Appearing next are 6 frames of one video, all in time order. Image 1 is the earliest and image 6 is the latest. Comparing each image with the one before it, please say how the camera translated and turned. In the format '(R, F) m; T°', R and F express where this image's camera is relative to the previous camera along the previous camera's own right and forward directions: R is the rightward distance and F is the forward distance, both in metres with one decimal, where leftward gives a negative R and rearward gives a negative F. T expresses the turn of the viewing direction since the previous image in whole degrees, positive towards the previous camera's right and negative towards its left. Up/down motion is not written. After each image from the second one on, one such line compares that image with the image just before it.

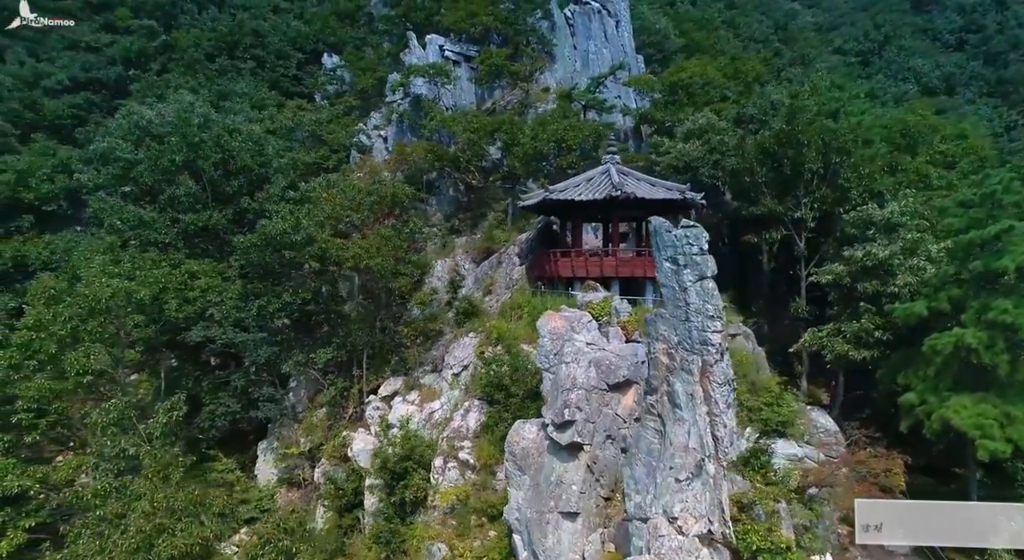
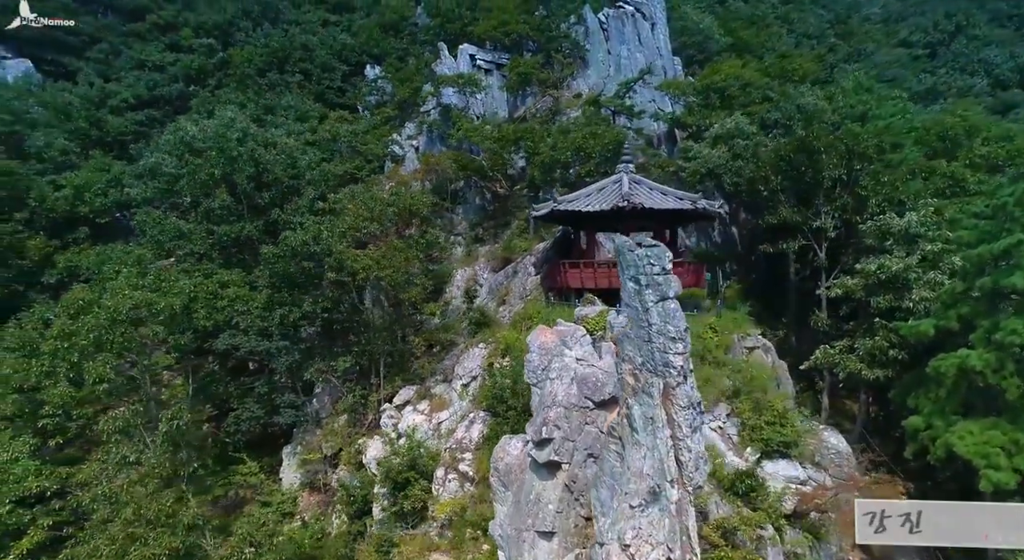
(+1.3, +0.1) m; -5°
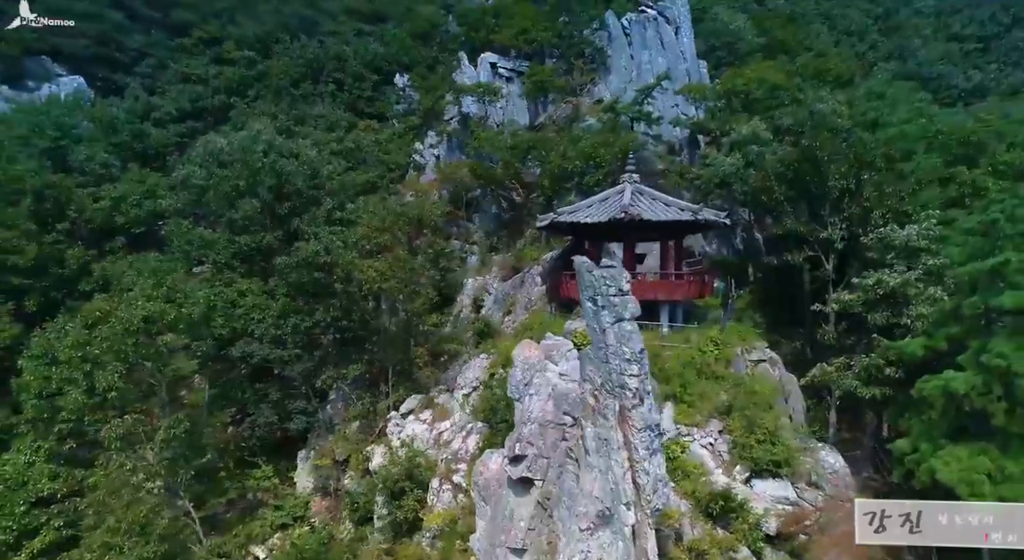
(+1.1, 0.0) m; -4°
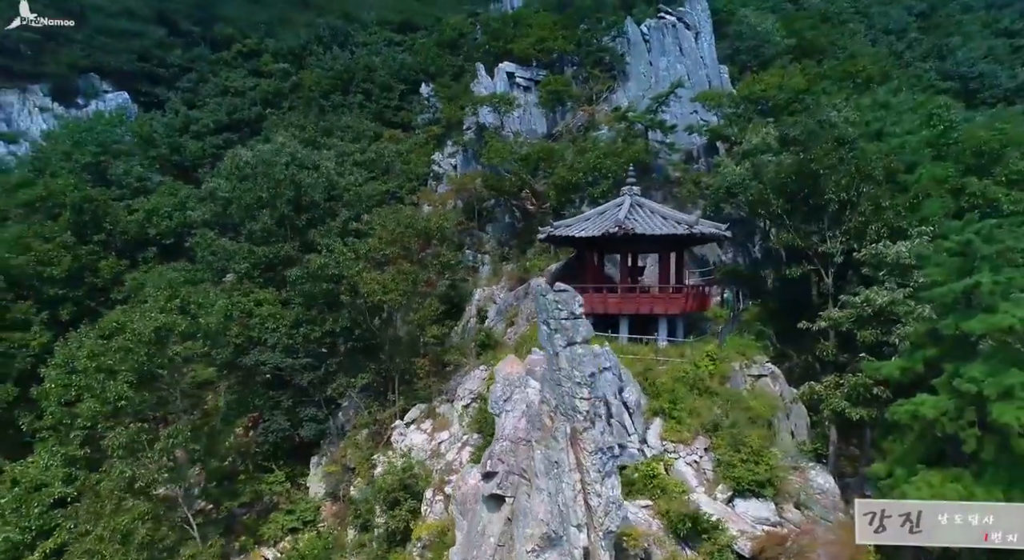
(+1.1, -0.1) m; -4°
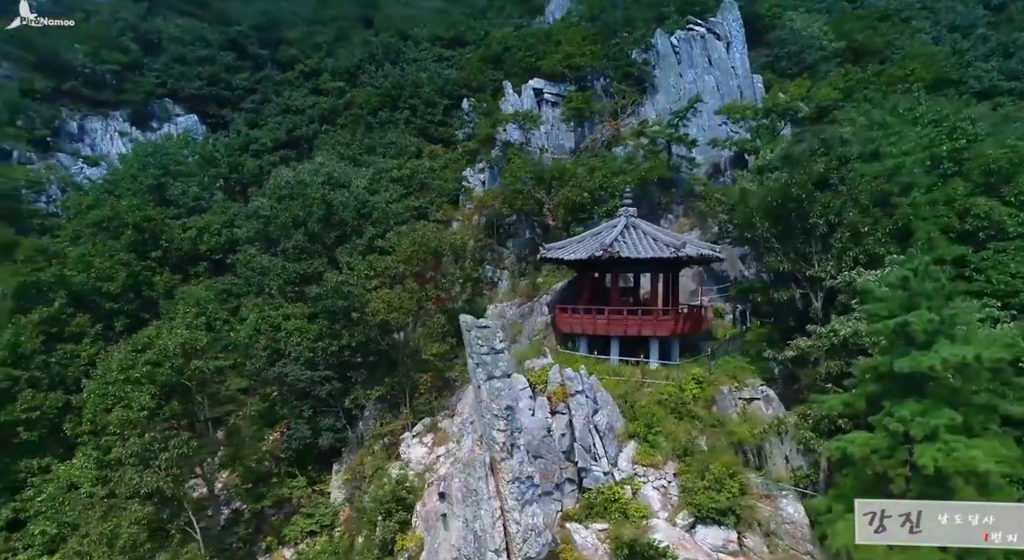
(+1.9, -0.4) m; -6°
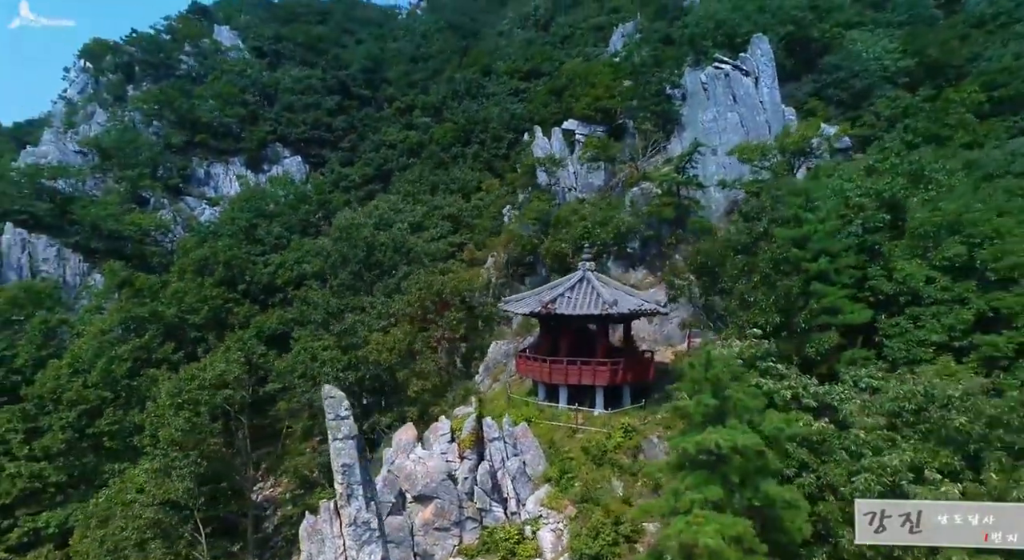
(+4.7, -1.4) m; -12°
